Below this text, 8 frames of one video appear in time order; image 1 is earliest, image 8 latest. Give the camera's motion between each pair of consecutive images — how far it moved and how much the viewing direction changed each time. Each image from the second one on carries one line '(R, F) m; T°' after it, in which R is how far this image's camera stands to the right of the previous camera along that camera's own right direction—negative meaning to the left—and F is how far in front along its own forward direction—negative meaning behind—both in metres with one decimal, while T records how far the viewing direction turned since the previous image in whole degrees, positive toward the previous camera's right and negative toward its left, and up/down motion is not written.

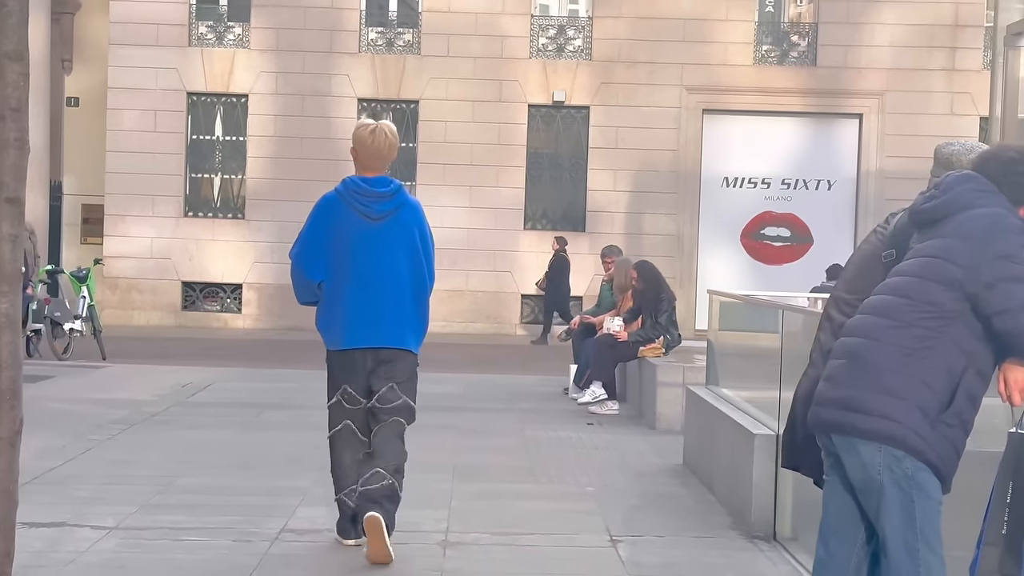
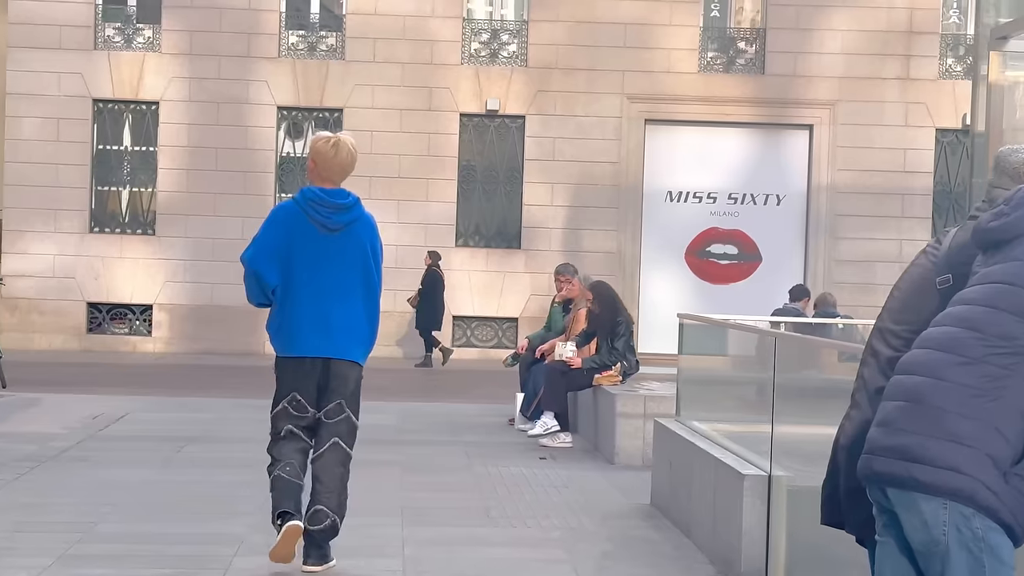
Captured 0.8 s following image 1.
(-0.2, +1.1) m; +3°
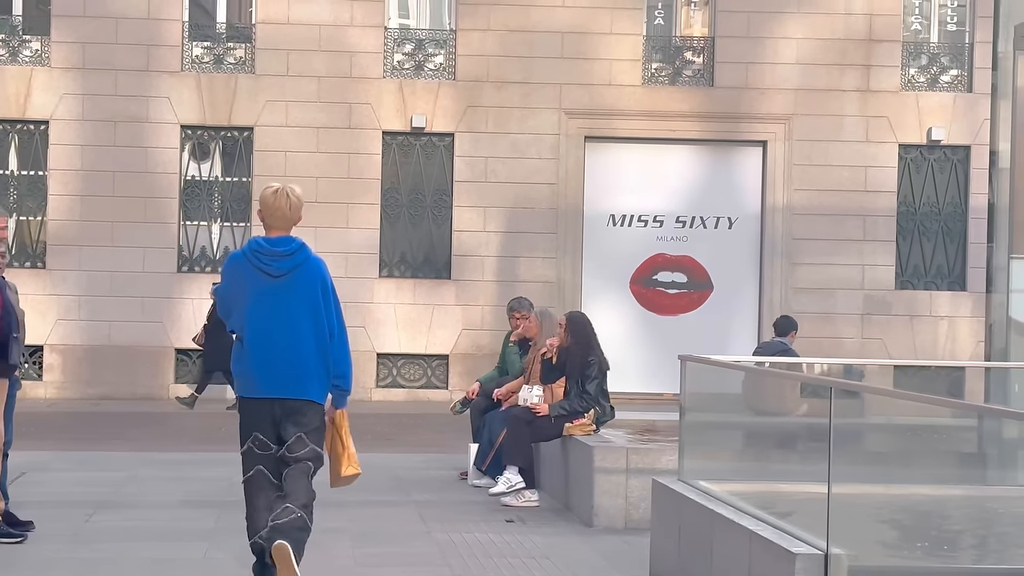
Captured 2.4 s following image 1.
(-0.4, +1.4) m; +3°
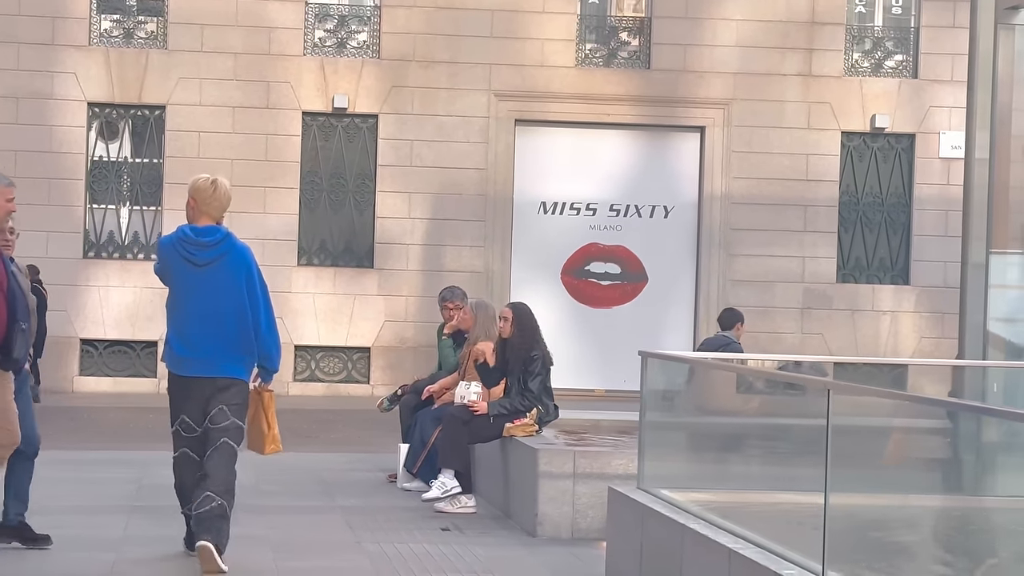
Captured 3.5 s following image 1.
(-0.1, +0.7) m; +3°
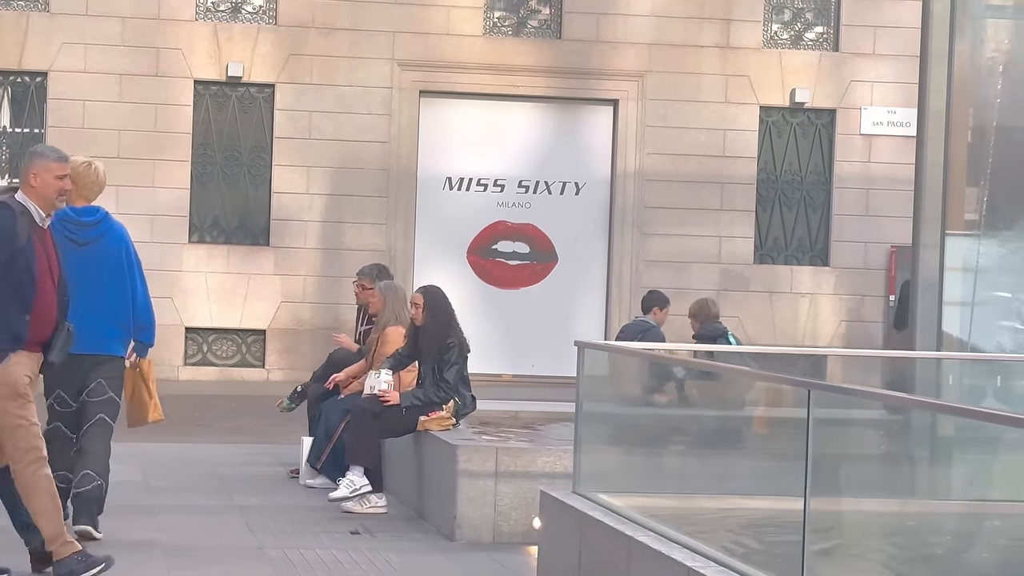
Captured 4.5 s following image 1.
(-0.1, +0.7) m; +3°
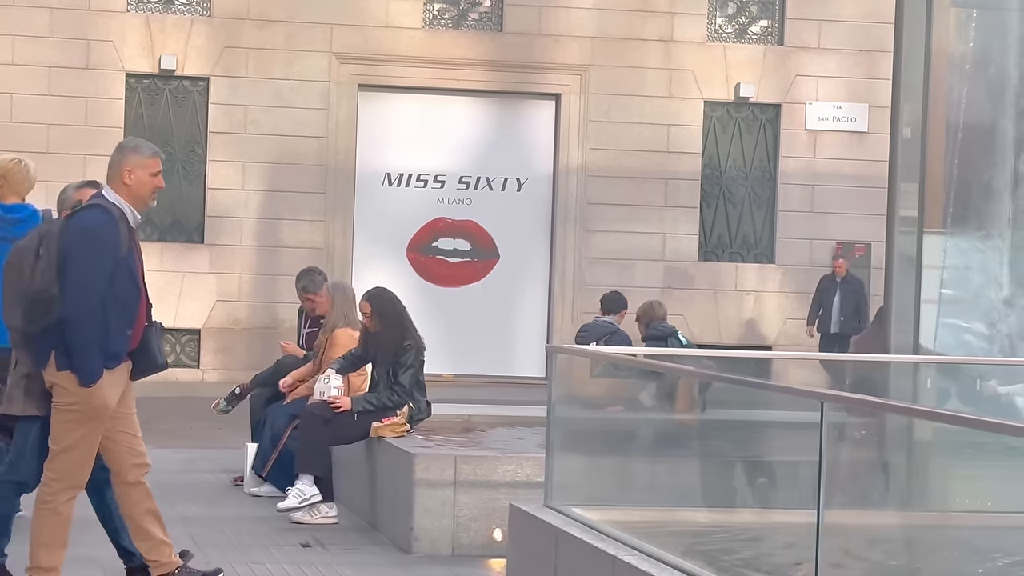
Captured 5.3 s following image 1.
(-0.1, +0.3) m; +2°
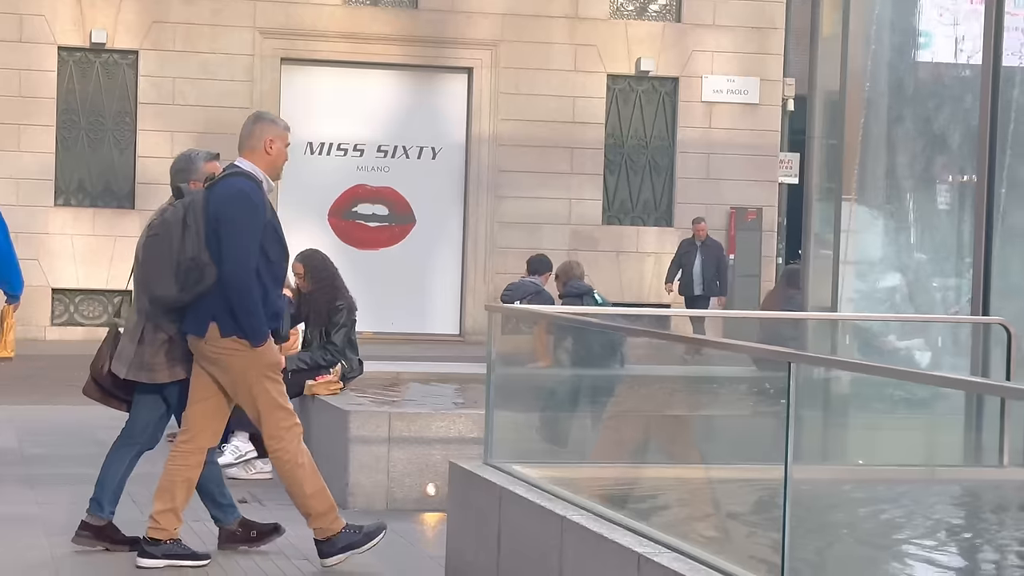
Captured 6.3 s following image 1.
(-0.2, -0.9) m; +3°
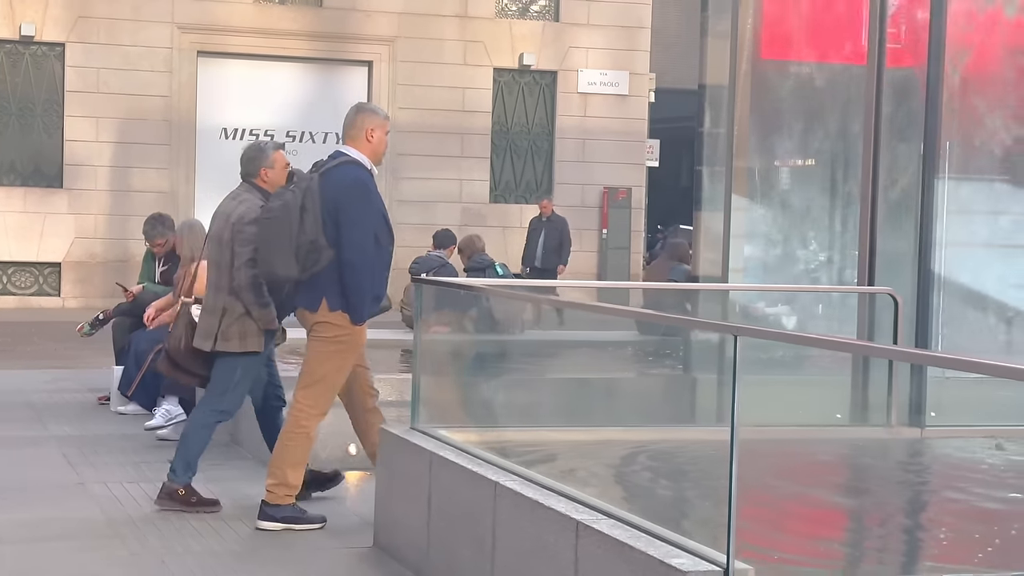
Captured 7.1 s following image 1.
(-0.8, -1.6) m; +6°
